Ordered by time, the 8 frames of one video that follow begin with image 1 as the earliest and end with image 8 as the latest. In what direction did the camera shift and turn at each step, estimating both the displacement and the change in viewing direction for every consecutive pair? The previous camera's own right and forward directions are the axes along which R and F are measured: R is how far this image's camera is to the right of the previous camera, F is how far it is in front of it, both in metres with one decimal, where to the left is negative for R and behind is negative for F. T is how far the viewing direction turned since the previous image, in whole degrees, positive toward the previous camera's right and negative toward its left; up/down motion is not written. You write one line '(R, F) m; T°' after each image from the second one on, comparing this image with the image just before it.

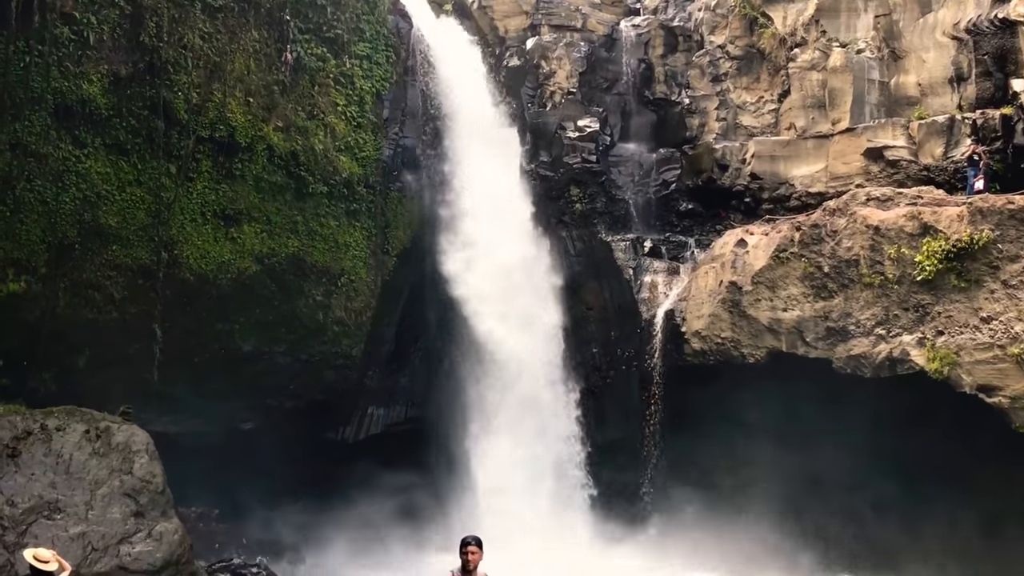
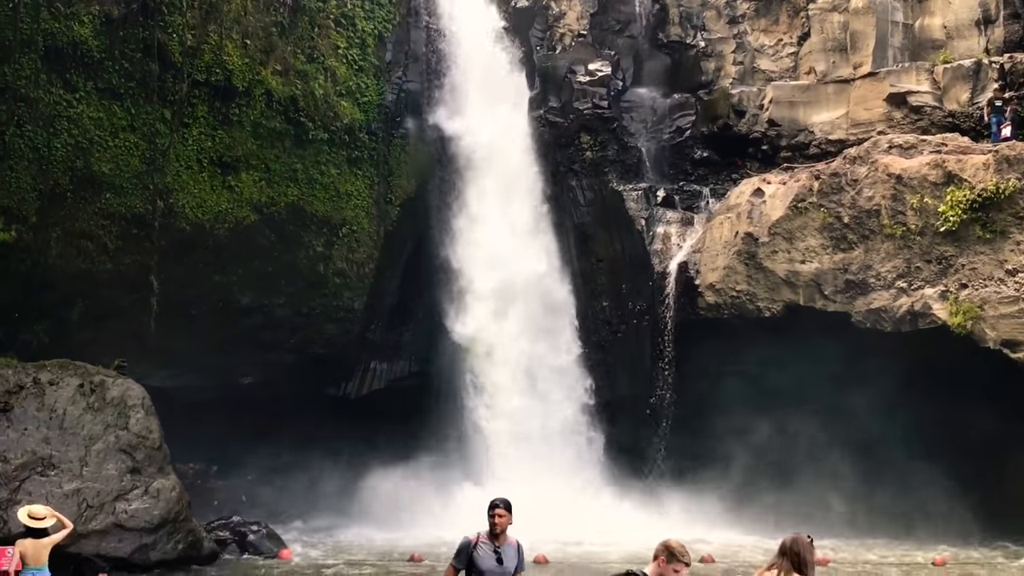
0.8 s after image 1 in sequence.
(0.0, +0.6) m; 0°
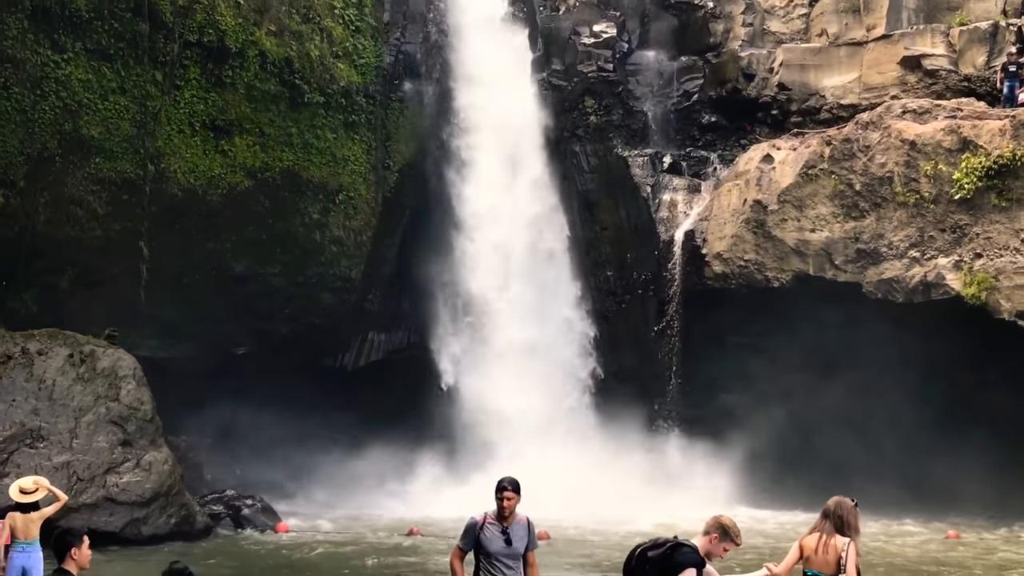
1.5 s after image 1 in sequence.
(0.0, +0.5) m; 0°
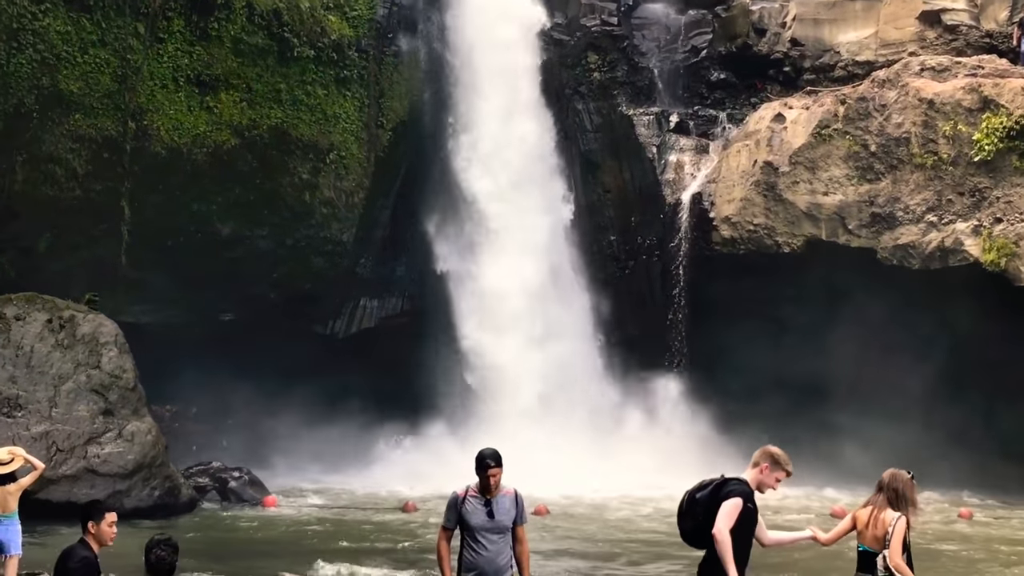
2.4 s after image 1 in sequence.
(0.0, +0.7) m; 0°
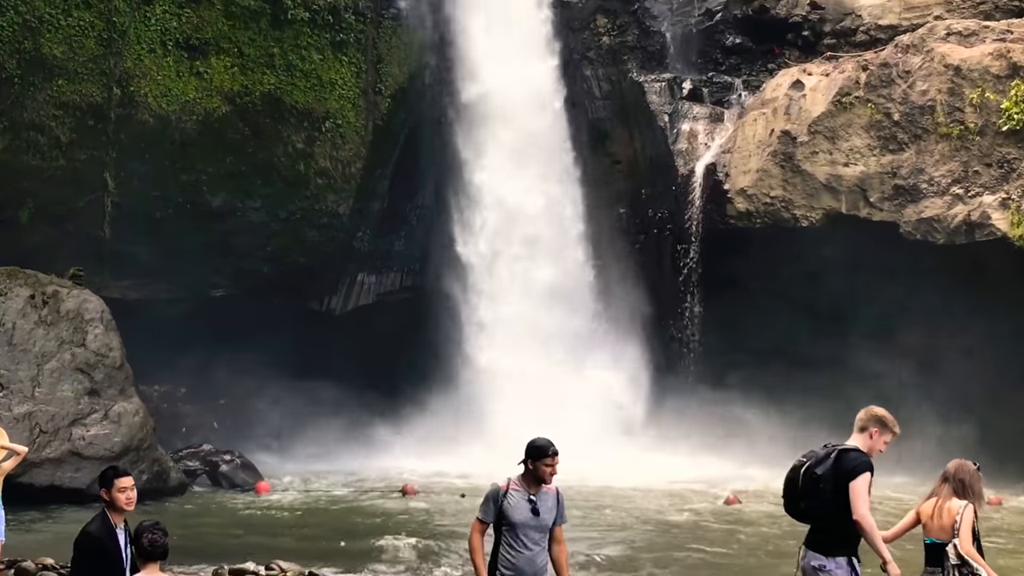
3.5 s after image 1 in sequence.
(0.0, +0.7) m; 0°
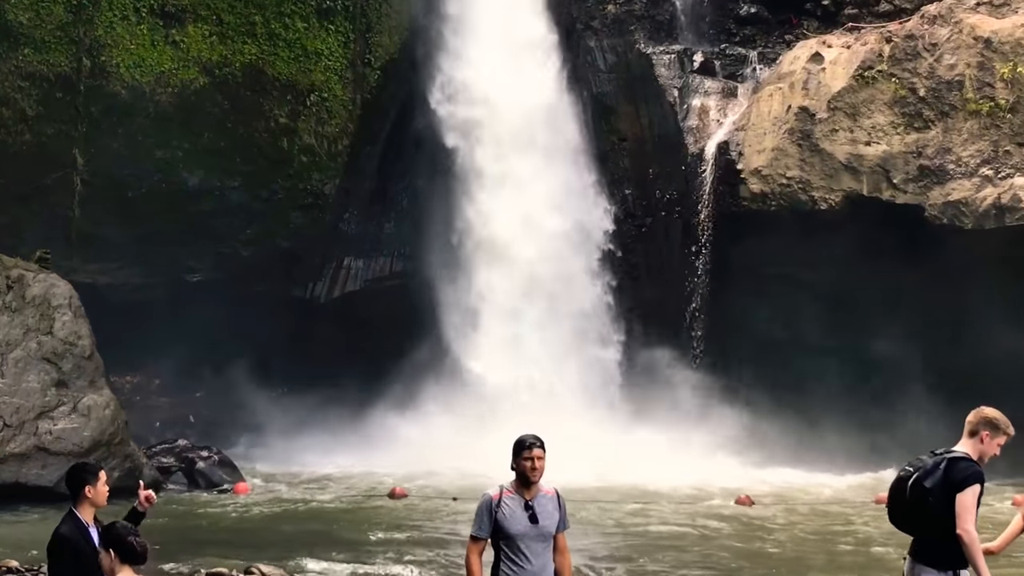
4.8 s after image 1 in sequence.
(+0.1, +1.0) m; 0°
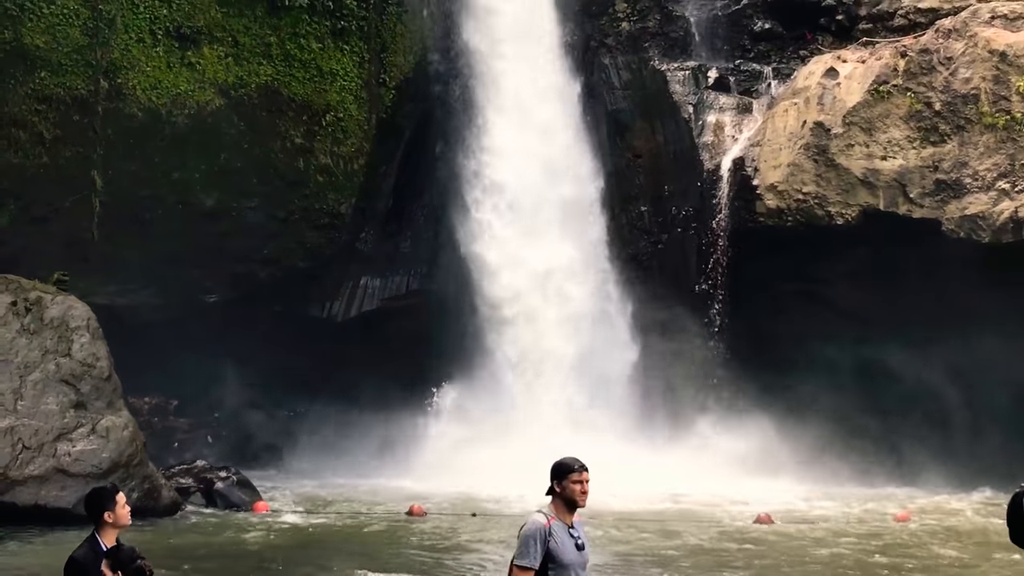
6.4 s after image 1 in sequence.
(-0.1, 0.0) m; 0°
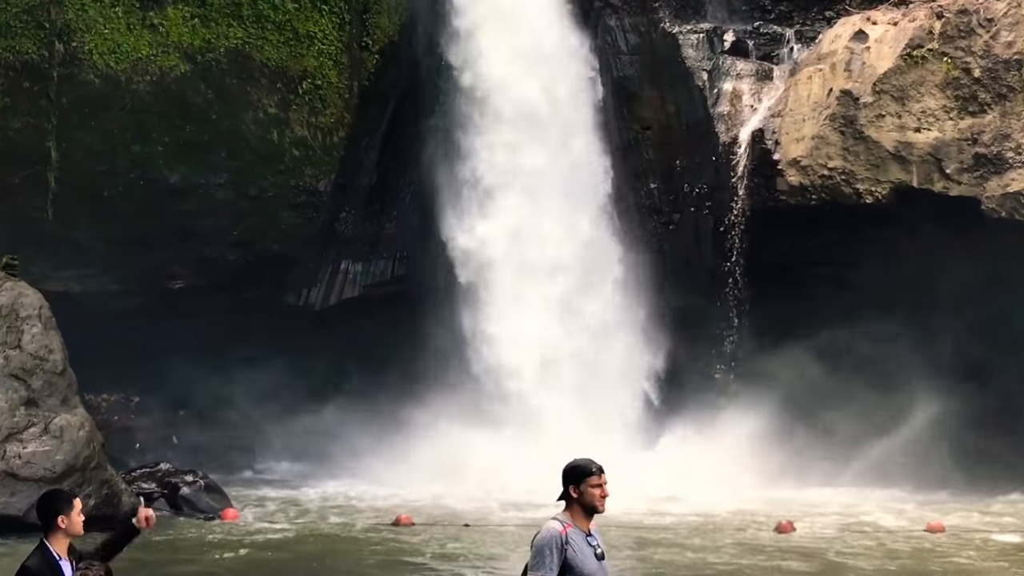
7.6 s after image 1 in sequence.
(+0.1, +1.3) m; 0°
